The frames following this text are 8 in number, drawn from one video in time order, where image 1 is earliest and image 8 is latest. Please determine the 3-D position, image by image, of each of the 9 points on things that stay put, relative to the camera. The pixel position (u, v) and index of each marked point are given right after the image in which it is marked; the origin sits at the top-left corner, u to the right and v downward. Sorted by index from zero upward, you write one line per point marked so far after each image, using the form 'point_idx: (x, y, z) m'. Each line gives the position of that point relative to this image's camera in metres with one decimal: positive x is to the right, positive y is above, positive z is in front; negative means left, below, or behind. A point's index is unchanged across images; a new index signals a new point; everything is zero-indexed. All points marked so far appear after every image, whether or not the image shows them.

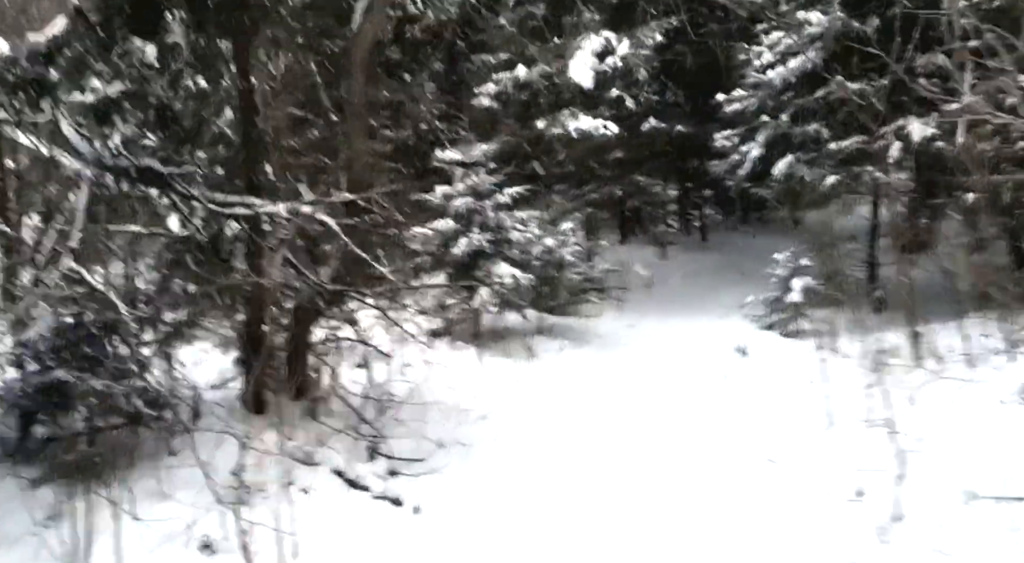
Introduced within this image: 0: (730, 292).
0: (+3.8, -0.2, +18.2) m
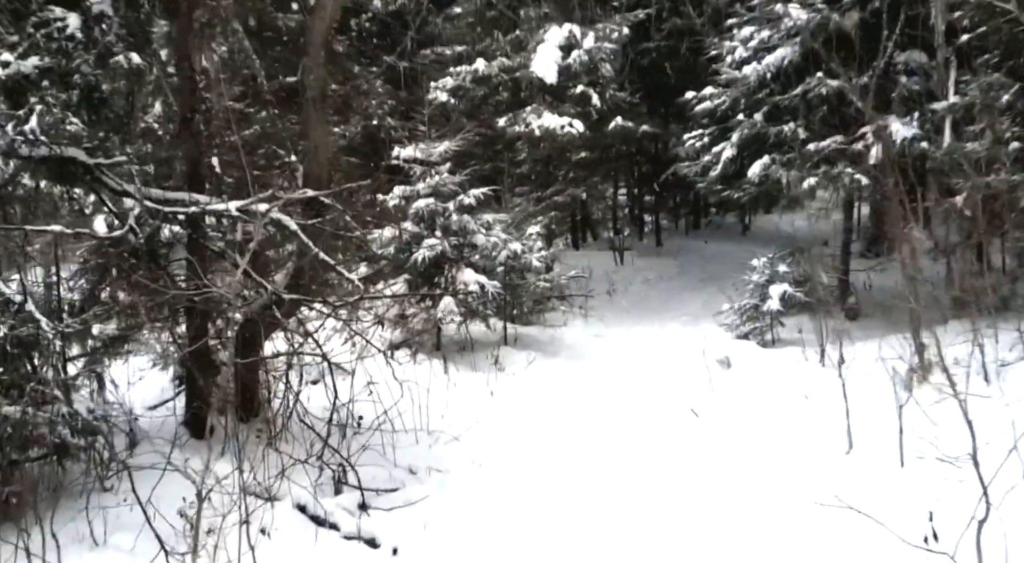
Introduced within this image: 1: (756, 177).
0: (+3.0, -0.3, +17.4) m
1: (+3.1, +1.3, +13.5) m
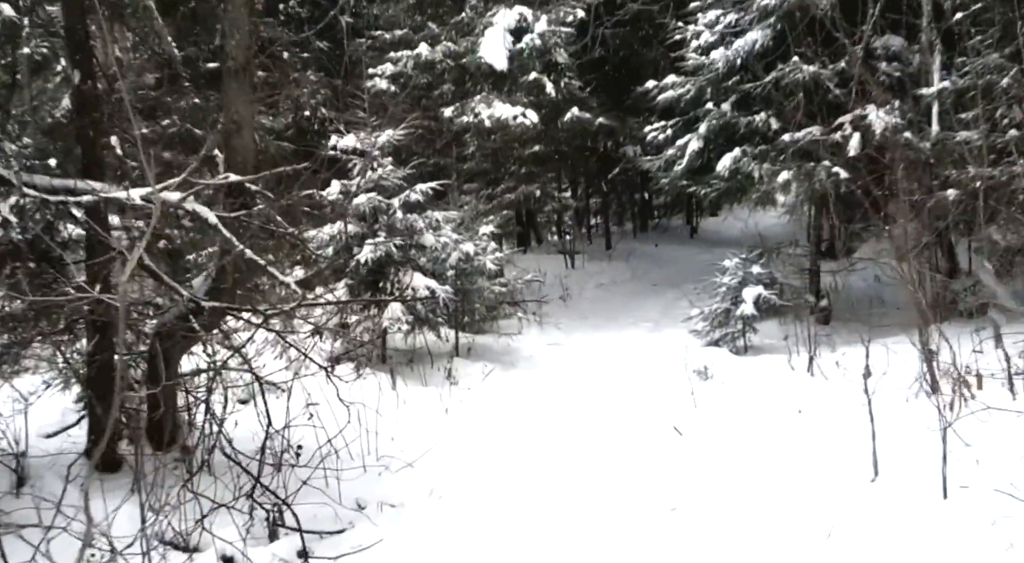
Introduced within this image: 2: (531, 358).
0: (+2.2, -0.3, +16.4) m
1: (+2.5, +1.3, +12.5) m
2: (+0.2, -0.9, +12.3) m
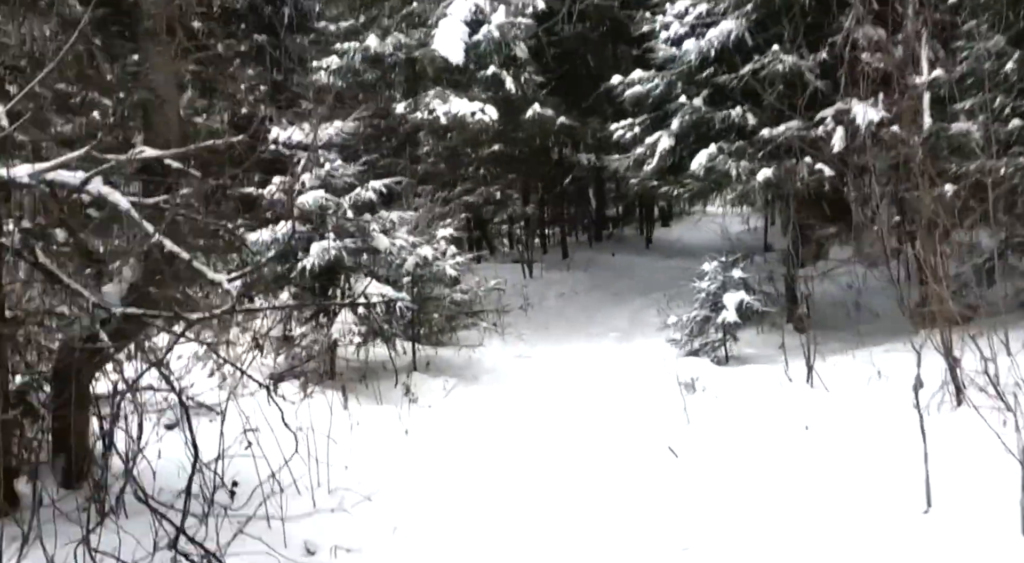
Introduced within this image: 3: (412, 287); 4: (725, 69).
0: (+1.6, -0.5, +15.4) m
1: (+2.0, +1.2, +11.6) m
2: (-0.2, -1.0, +11.3) m
3: (-1.1, -0.1, +11.4) m
4: (+2.5, +2.5, +12.4) m
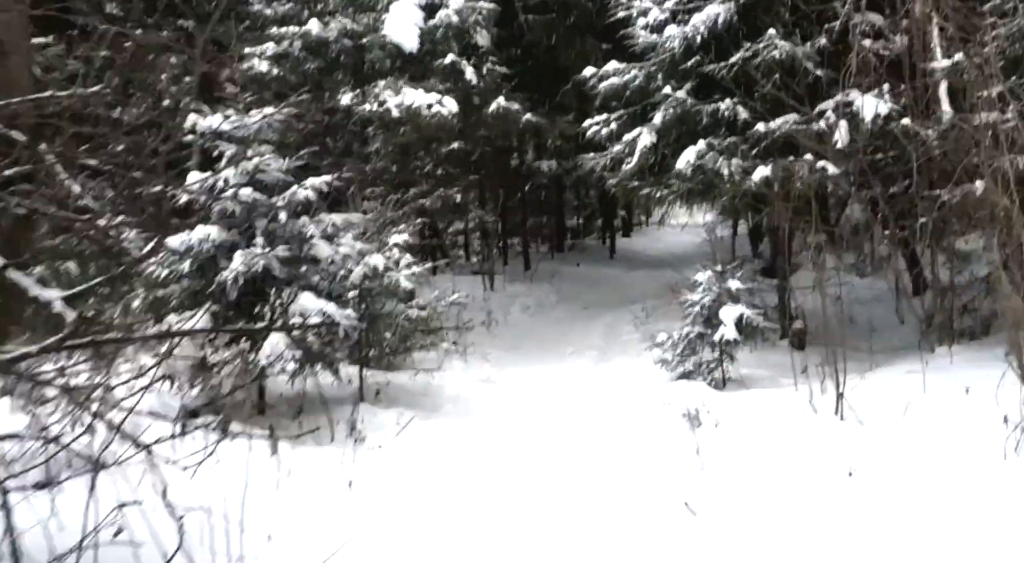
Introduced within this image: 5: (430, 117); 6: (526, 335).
0: (+1.1, -0.6, +14.0) m
1: (+1.7, +1.1, +10.2) m
2: (-0.5, -1.1, +9.7) m
3: (-1.4, -0.2, +9.9) m
4: (+2.1, +2.4, +11.1) m
5: (-0.9, +1.9, +12.0) m
6: (+0.2, -0.7, +14.0) m
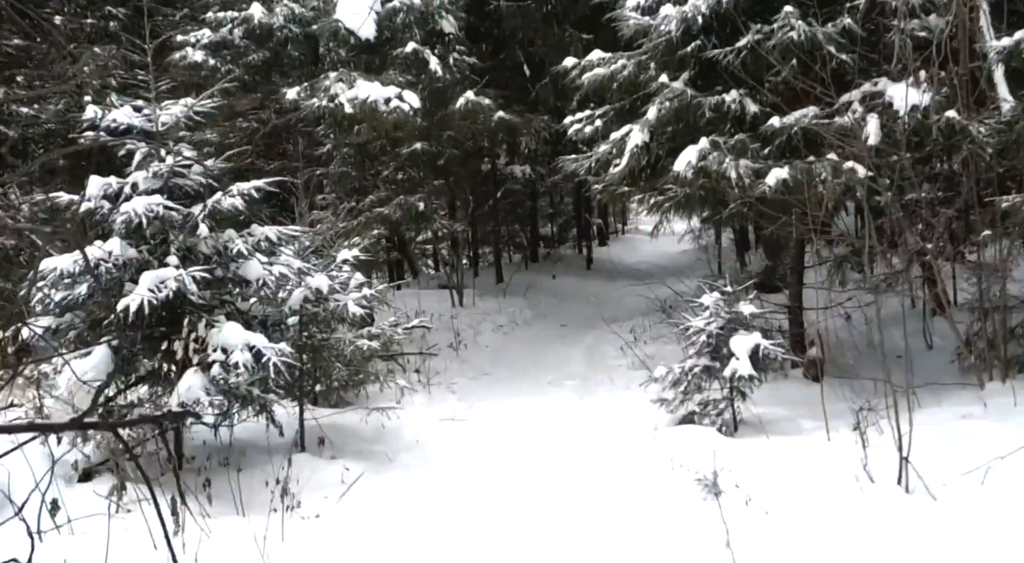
0: (+0.7, -0.8, +12.4) m
1: (+1.4, +0.9, +8.7) m
2: (-0.7, -1.3, +8.2) m
3: (-1.7, -0.4, +8.3) m
4: (+1.8, +2.2, +9.6) m
5: (-1.2, +1.7, +10.5) m
6: (-0.2, -0.9, +12.4) m
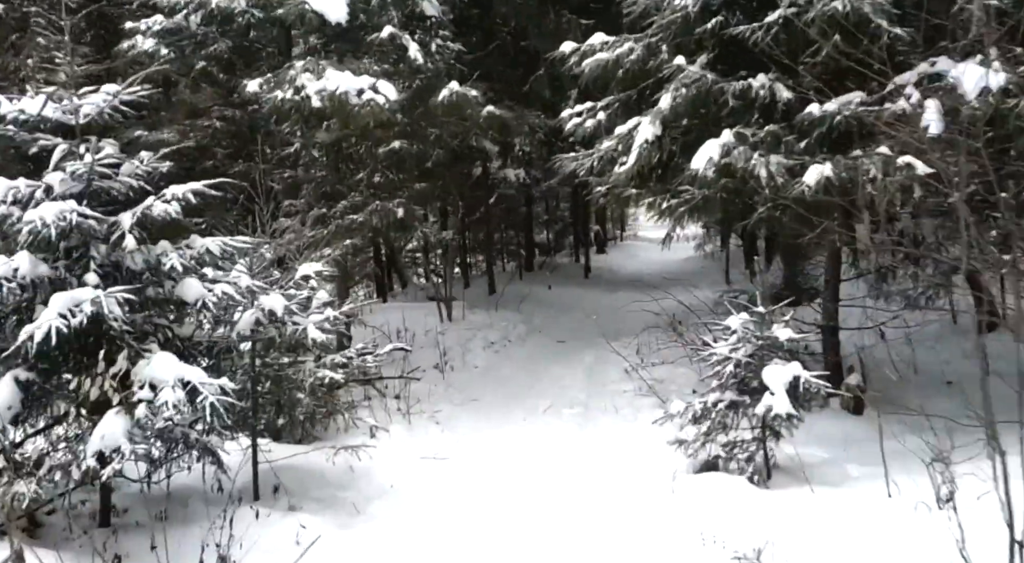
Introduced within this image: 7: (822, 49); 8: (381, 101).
0: (+0.6, -1.0, +11.1) m
1: (+1.4, +0.8, +7.3) m
2: (-0.8, -1.4, +6.8) m
3: (-1.7, -0.5, +6.9) m
4: (+1.8, +2.1, +8.3) m
5: (-1.3, +1.5, +9.1) m
6: (-0.2, -1.1, +11.1) m
7: (+2.3, +1.8, +7.8) m
8: (-1.2, +1.6, +9.3) m
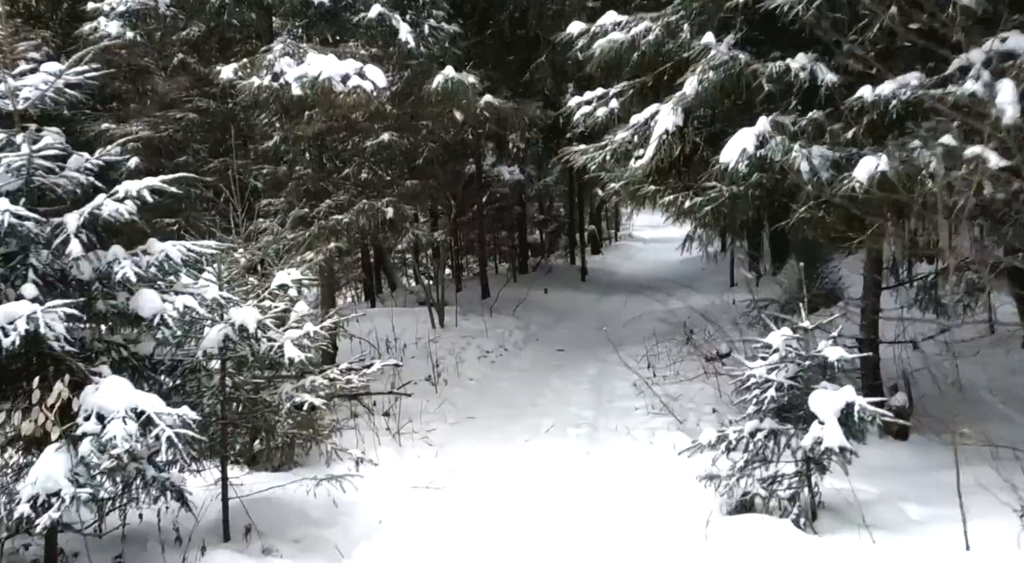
0: (+0.6, -1.0, +10.2) m
1: (+1.4, +0.7, +6.5) m
2: (-0.7, -1.5, +5.9) m
3: (-1.7, -0.6, +6.0) m
4: (+1.8, +2.0, +7.4) m
5: (-1.3, +1.5, +8.2) m
6: (-0.2, -1.1, +10.2) m
7: (+2.4, +1.8, +6.9) m
8: (-1.1, +1.5, +8.4) m
